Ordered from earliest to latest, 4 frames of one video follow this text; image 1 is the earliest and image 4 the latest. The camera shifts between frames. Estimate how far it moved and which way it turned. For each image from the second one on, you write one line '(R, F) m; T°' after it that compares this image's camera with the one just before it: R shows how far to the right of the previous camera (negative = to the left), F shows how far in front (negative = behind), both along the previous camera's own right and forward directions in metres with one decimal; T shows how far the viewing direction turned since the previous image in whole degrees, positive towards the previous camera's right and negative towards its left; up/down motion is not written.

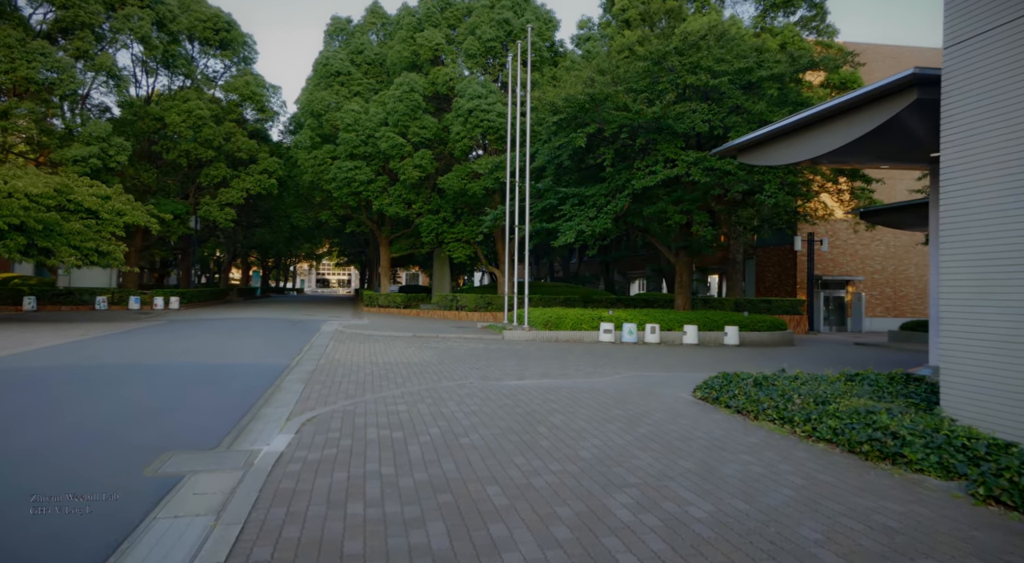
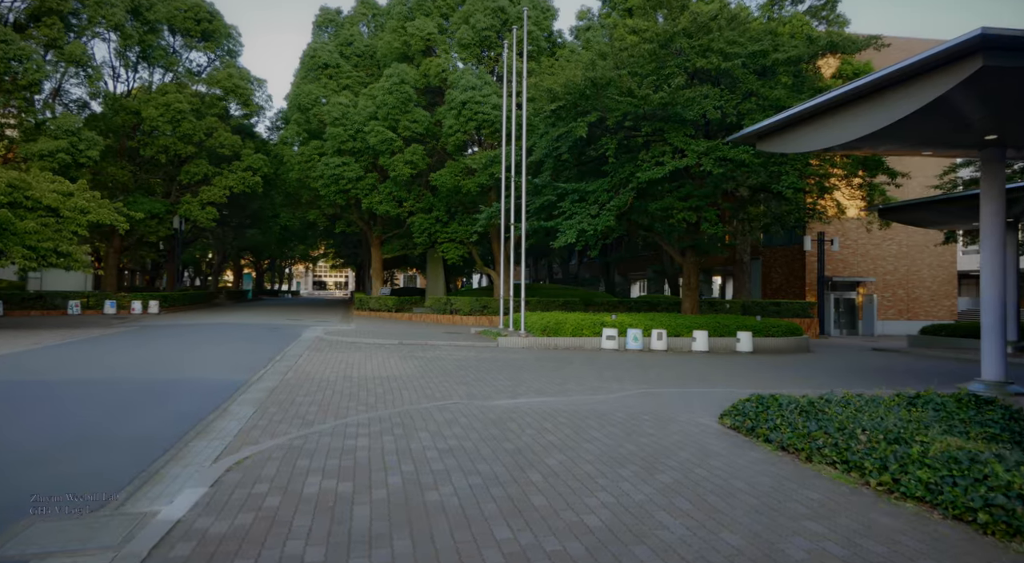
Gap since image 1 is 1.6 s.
(+0.1, +1.5) m; 0°
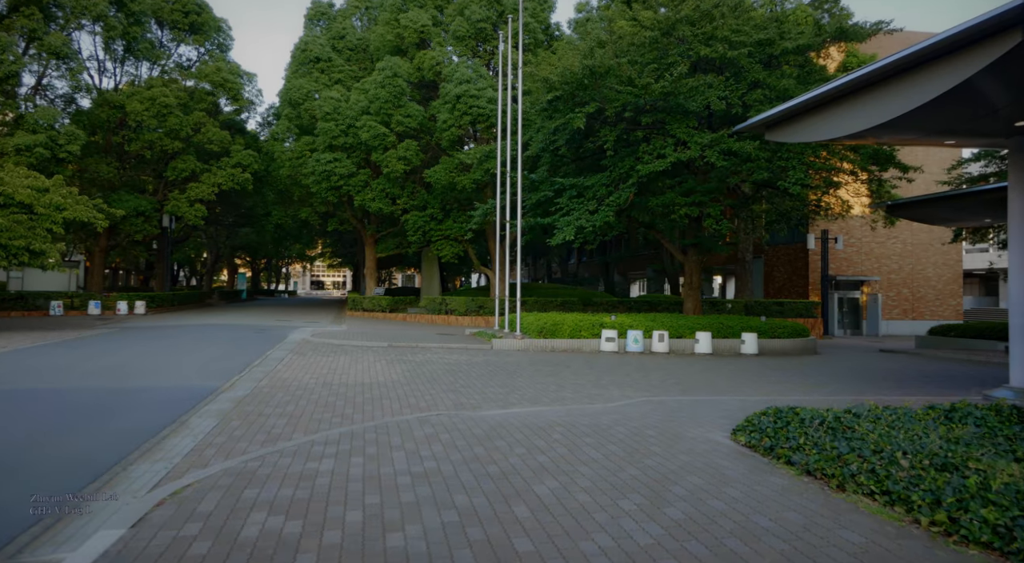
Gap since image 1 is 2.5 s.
(+0.1, +0.8) m; 0°
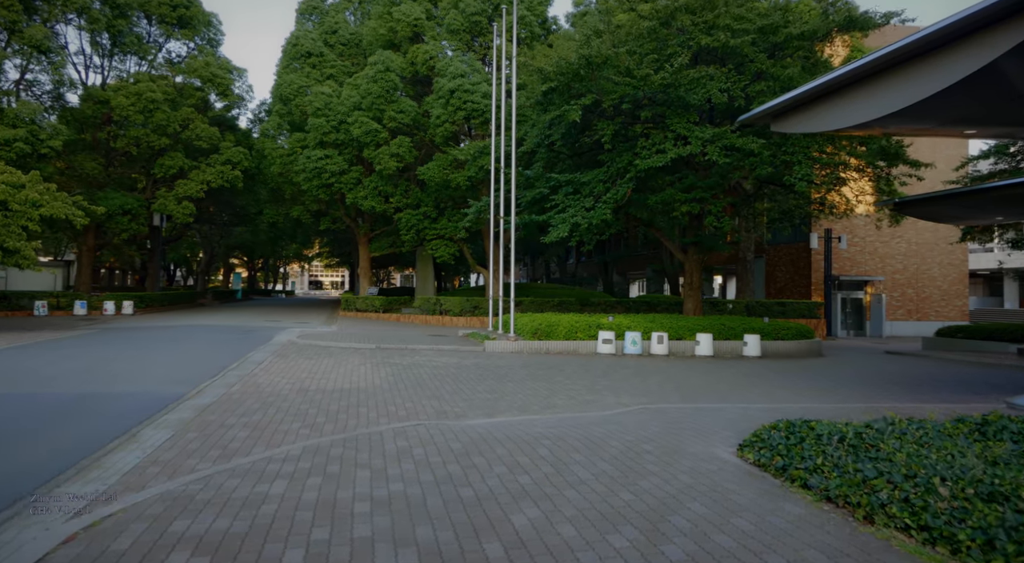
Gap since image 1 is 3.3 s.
(+0.2, +0.7) m; 0°
